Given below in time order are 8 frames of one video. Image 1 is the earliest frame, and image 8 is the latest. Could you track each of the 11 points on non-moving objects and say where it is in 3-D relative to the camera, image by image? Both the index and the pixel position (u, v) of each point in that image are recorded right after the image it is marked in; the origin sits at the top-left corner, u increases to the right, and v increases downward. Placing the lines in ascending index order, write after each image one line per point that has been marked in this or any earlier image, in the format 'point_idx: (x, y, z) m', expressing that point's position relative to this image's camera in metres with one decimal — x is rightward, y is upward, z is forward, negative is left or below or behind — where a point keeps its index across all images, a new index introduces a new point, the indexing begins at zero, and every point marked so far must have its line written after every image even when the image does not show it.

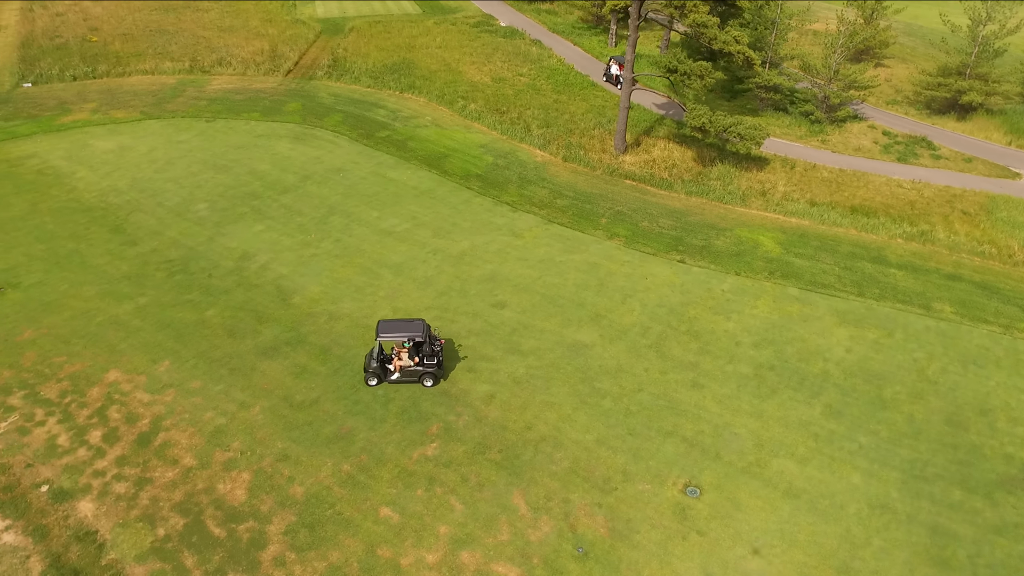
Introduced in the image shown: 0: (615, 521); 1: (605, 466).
0: (+2.5, -6.7, +16.8) m
1: (+2.5, -5.5, +18.1) m
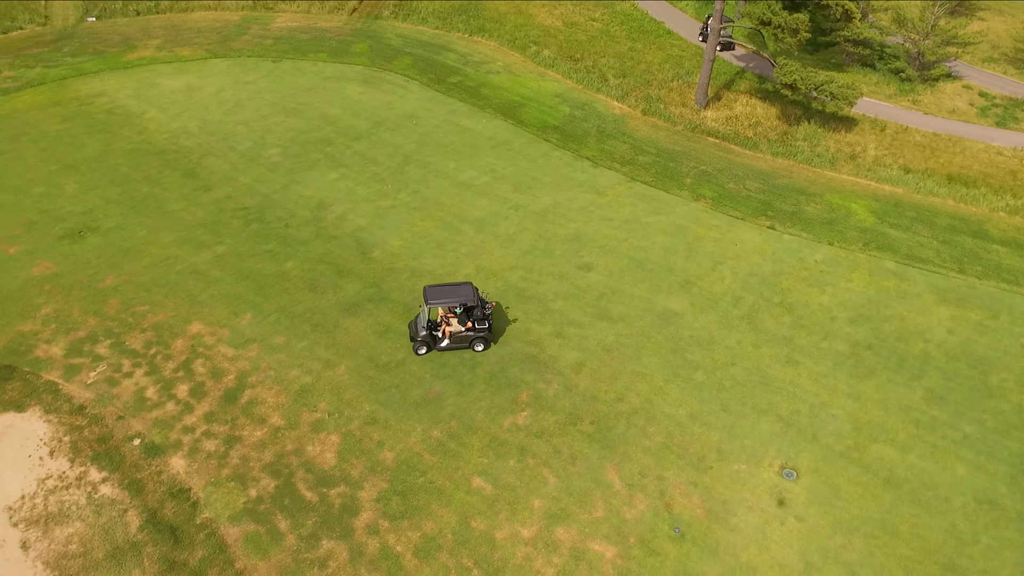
0: (+5.1, -5.7, +15.7) m
1: (+5.2, -4.5, +16.9) m
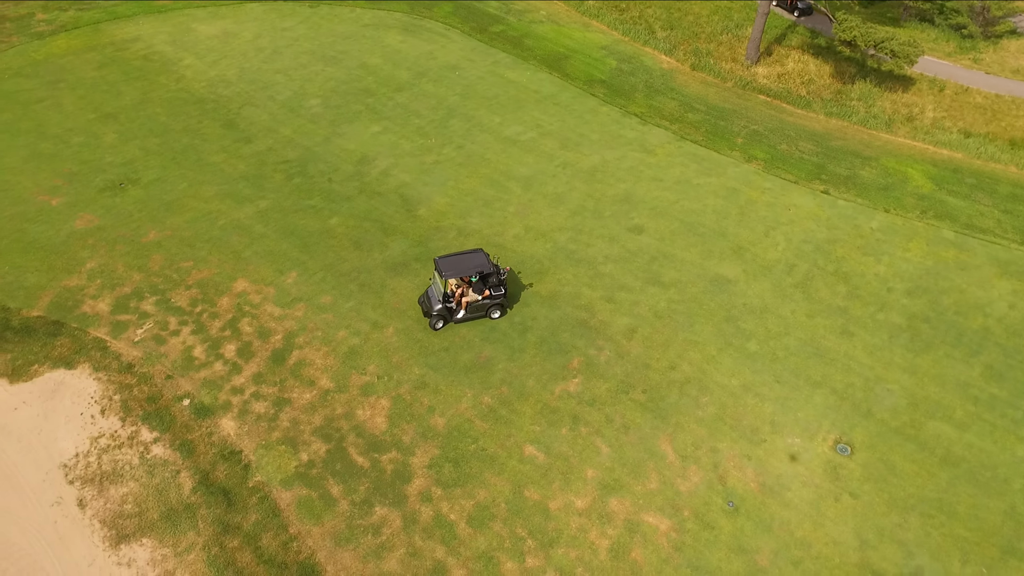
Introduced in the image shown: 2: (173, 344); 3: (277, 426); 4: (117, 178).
0: (+6.4, -4.9, +15.2) m
1: (+6.6, -3.6, +16.3) m
2: (-9.0, -1.5, +15.8) m
3: (-5.8, -3.4, +14.5) m
4: (-13.2, +3.7, +19.9) m
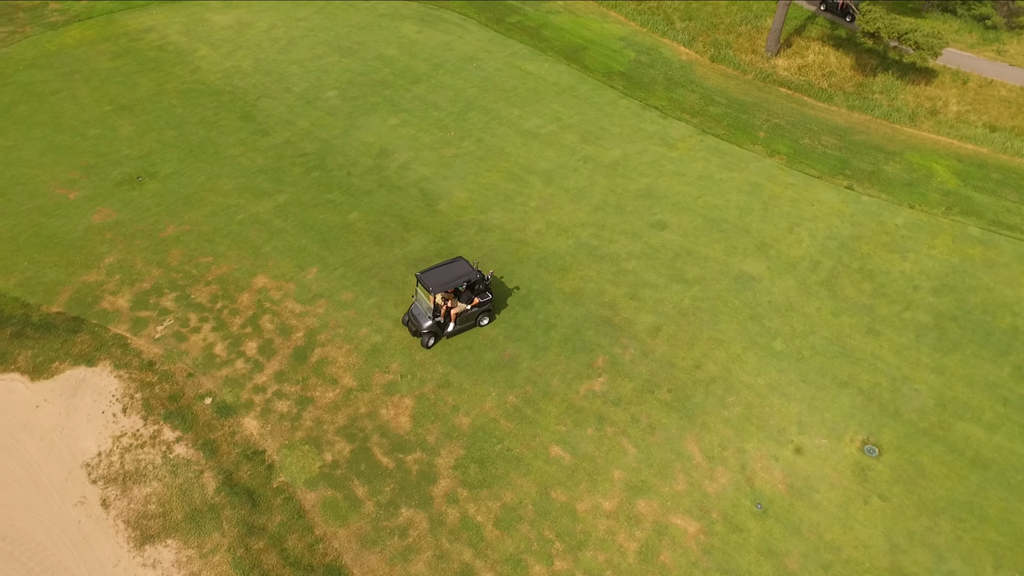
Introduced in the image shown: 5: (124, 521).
0: (+7.1, -4.9, +14.8) m
1: (+7.2, -3.5, +15.9) m
2: (-8.4, -1.4, +15.6) m
3: (-5.1, -3.3, +14.3) m
4: (-12.5, +3.9, +19.6) m
5: (-8.5, -5.1, +12.8) m
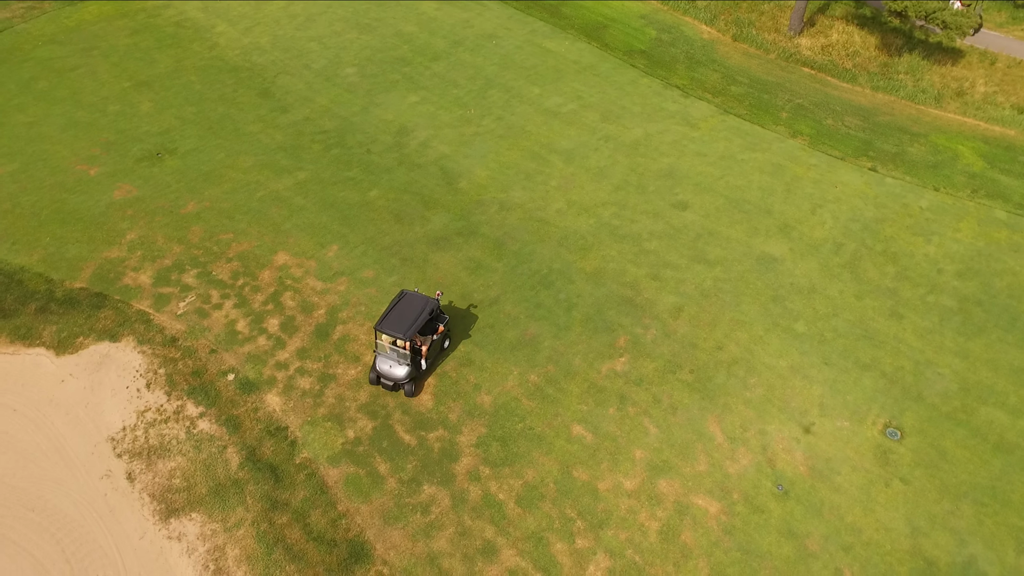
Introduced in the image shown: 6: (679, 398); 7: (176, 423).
0: (+7.6, -4.4, +14.7) m
1: (+7.8, -3.0, +15.8) m
2: (-7.8, -0.8, +15.6) m
3: (-4.6, -2.8, +14.3) m
4: (-11.8, +4.6, +19.5) m
5: (-8.0, -4.6, +12.9) m
6: (+4.4, -2.9, +15.4) m
7: (-8.0, -3.2, +13.9) m
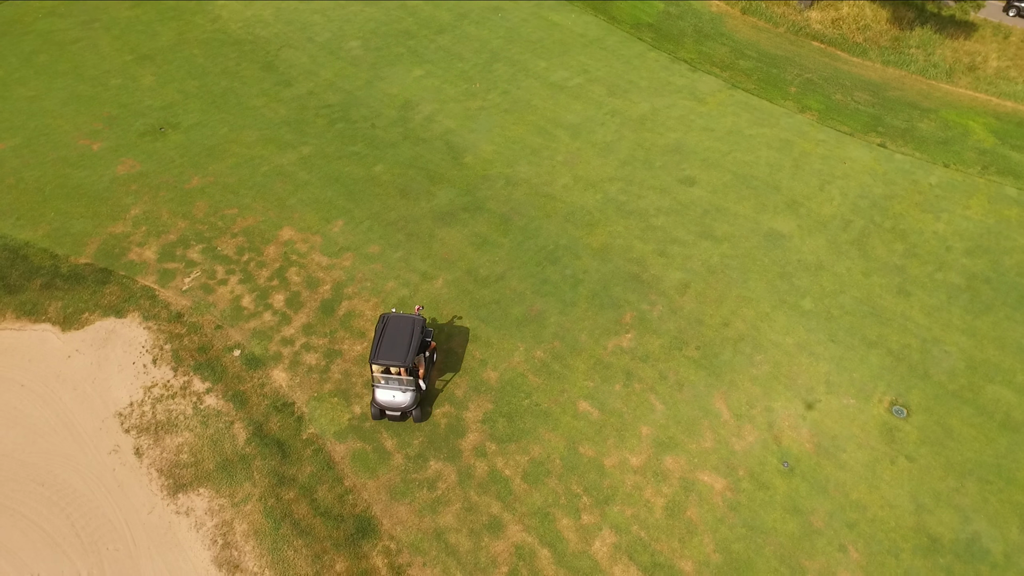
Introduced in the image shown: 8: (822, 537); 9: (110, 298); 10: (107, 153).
0: (+7.7, -3.8, +14.7) m
1: (+7.9, -2.3, +15.7) m
2: (-7.7, -0.1, +15.5) m
3: (-4.5, -2.2, +14.3) m
4: (-11.7, +5.4, +19.3) m
5: (-7.8, -4.0, +13.0) m
6: (+4.5, -2.3, +15.4) m
7: (-7.8, -2.6, +13.9) m
8: (+7.0, -5.6, +13.2) m
9: (-10.5, -0.2, +15.3) m
10: (-12.7, +4.2, +18.3) m
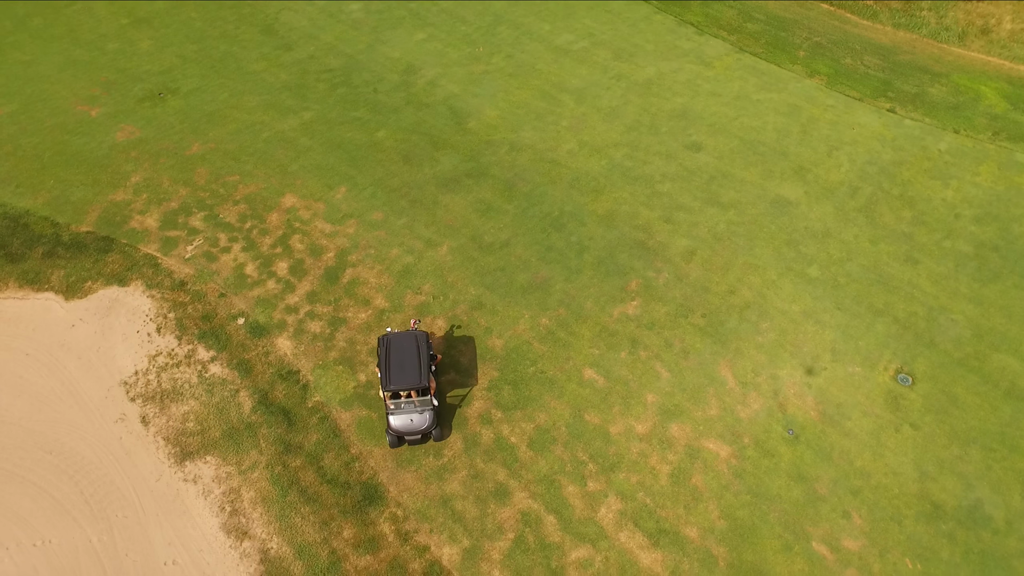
0: (+7.9, -2.9, +14.7) m
1: (+8.1, -1.5, +15.7) m
2: (-7.5, +0.7, +15.4) m
3: (-4.3, -1.4, +14.3) m
4: (-11.5, +6.4, +19.0) m
5: (-7.7, -3.3, +13.1) m
6: (+4.7, -1.4, +15.3) m
7: (-7.7, -1.9, +13.9) m
8: (+7.1, -4.8, +13.3) m
9: (-10.4, +0.6, +15.2) m
10: (-12.5, +5.1, +18.1) m
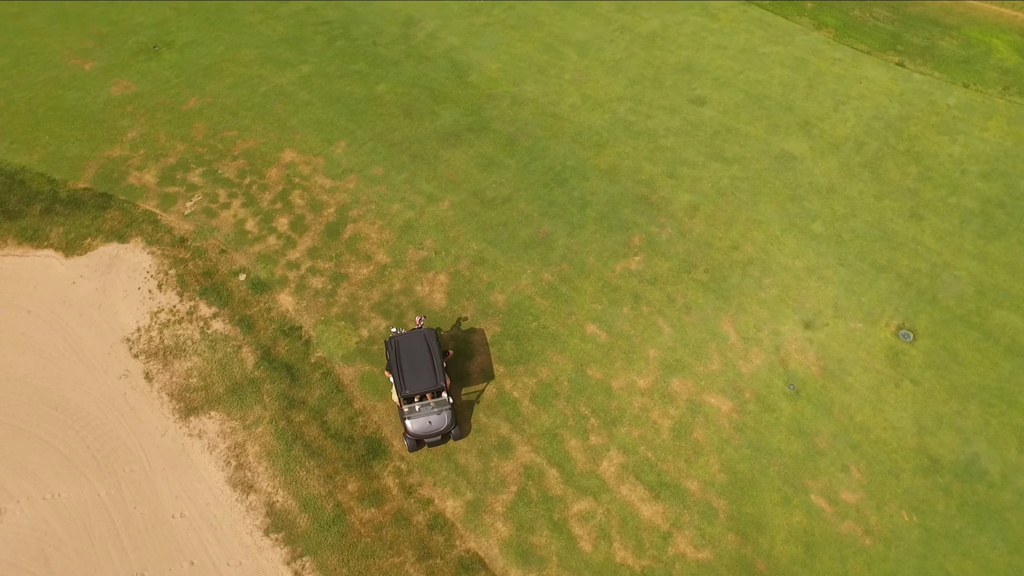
0: (+7.9, -1.8, +14.8) m
1: (+8.1, -0.3, +15.6) m
2: (-7.5, +1.8, +15.3) m
3: (-4.3, -0.3, +14.2) m
4: (-11.5, +7.6, +18.6) m
5: (-7.6, -2.3, +13.2) m
6: (+4.7, -0.3, +15.3) m
7: (-7.6, -0.8, +13.9) m
8: (+7.2, -3.8, +13.4) m
9: (-10.3, +1.6, +15.1) m
10: (-12.5, +6.3, +17.7) m
